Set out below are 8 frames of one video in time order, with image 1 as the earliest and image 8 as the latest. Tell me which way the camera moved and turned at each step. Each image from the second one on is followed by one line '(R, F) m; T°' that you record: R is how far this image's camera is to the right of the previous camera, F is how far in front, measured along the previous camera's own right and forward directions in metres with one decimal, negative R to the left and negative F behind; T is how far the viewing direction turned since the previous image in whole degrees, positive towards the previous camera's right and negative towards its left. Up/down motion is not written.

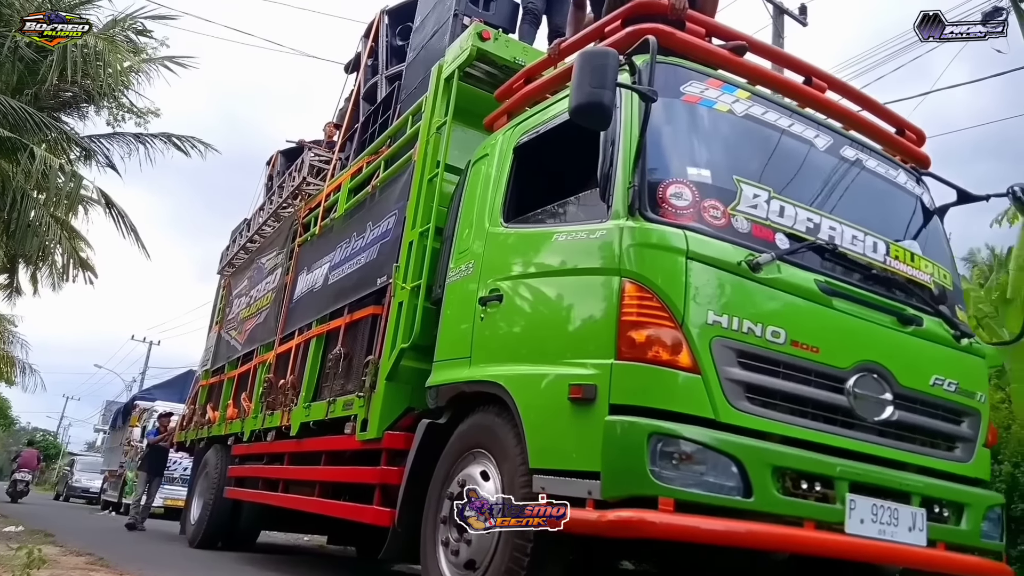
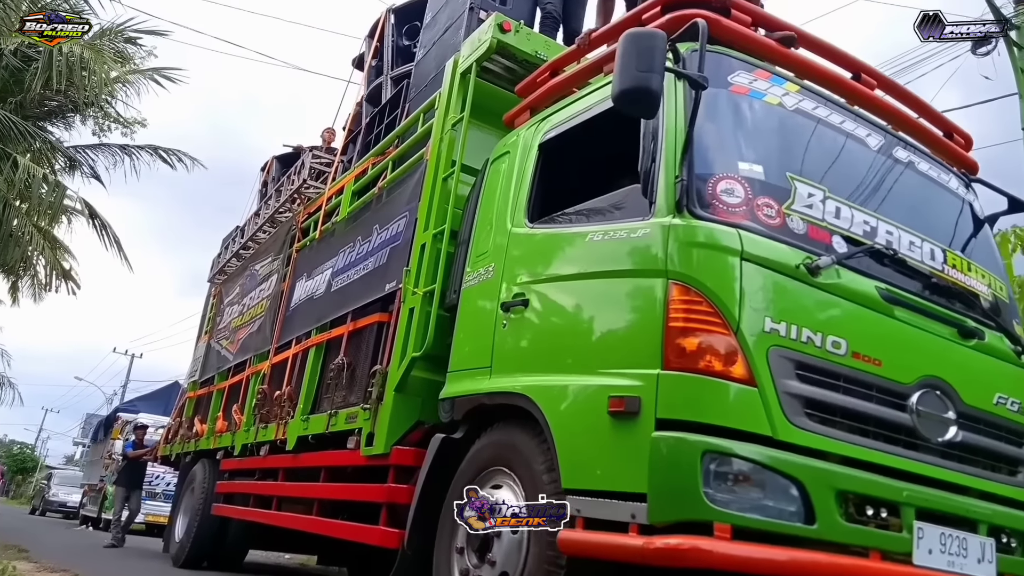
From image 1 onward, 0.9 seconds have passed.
(-0.2, +0.3) m; +1°
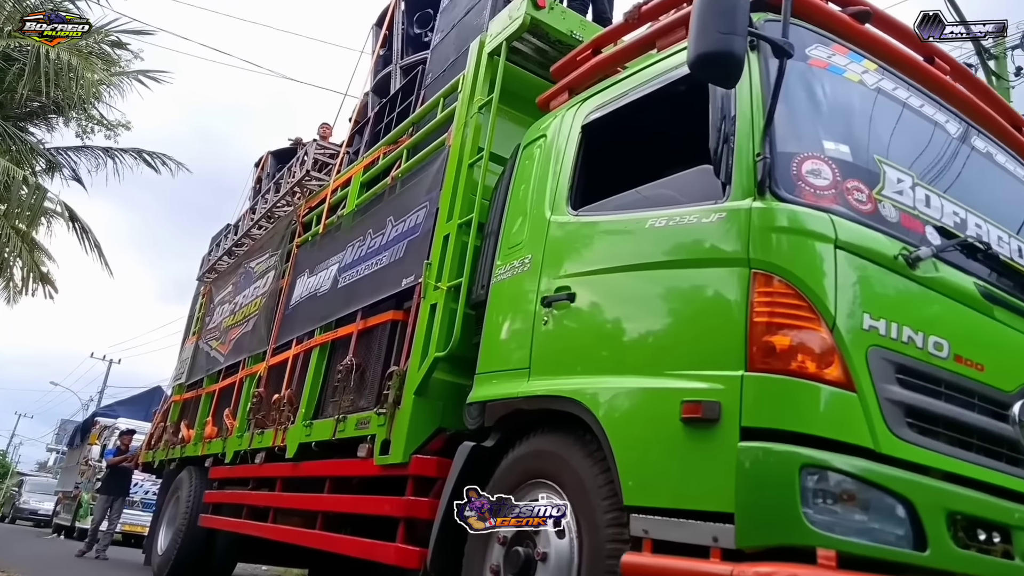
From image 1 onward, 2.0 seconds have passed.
(-0.2, +0.4) m; +1°
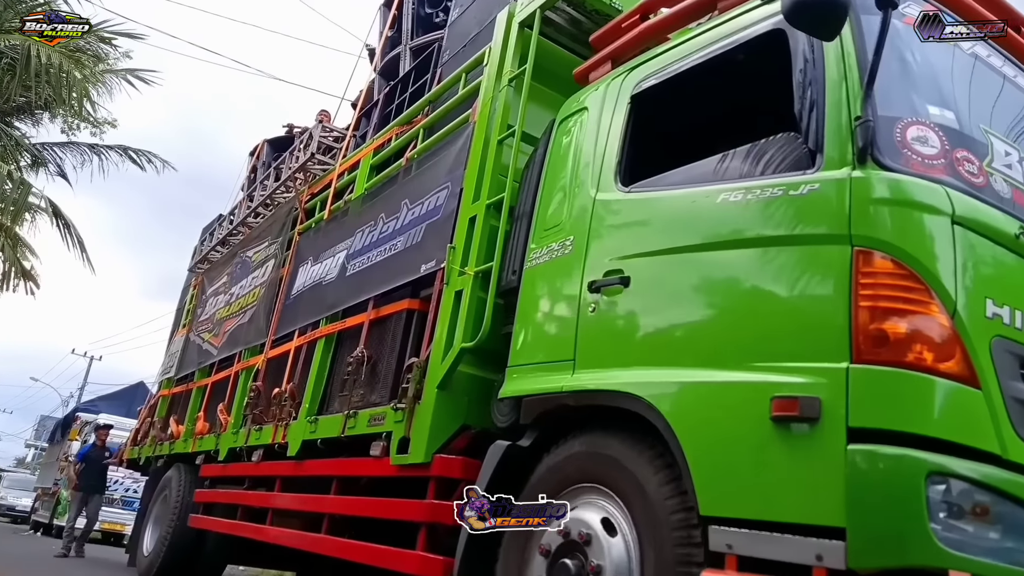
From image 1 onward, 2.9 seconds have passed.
(-0.2, +0.3) m; +1°
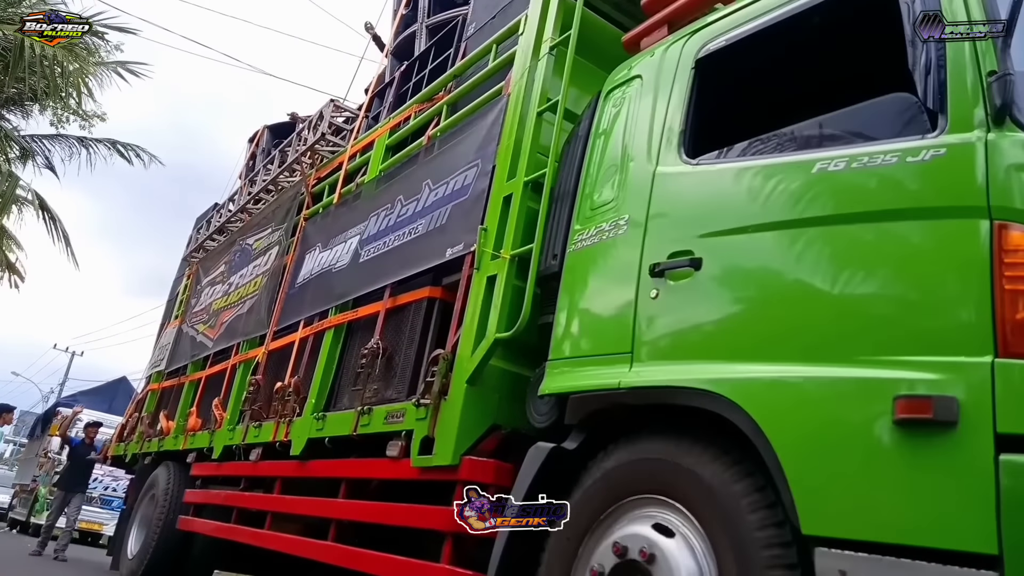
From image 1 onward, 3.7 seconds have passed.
(-0.2, +0.4) m; +1°
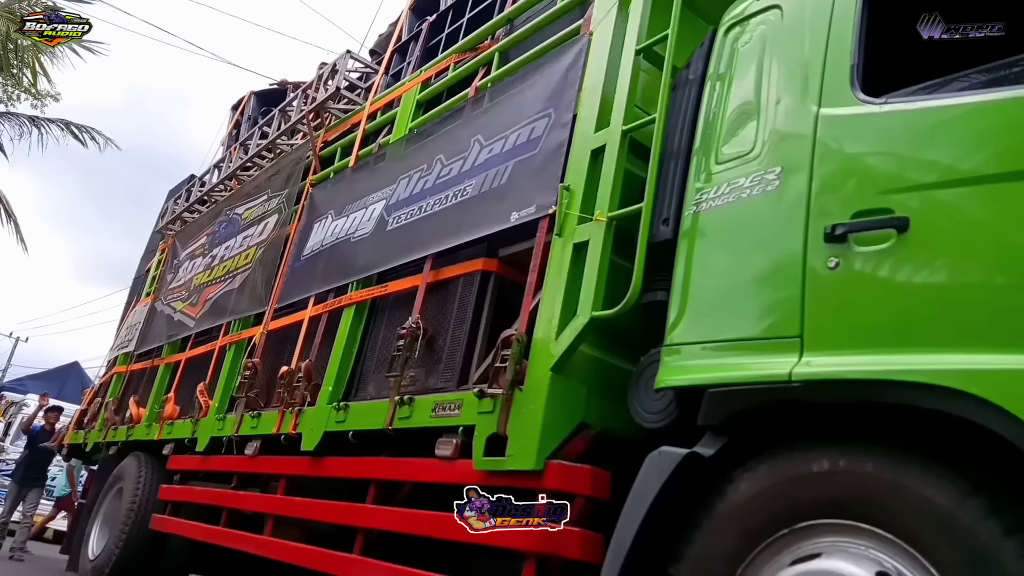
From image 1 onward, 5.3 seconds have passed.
(-0.5, +0.6) m; +3°
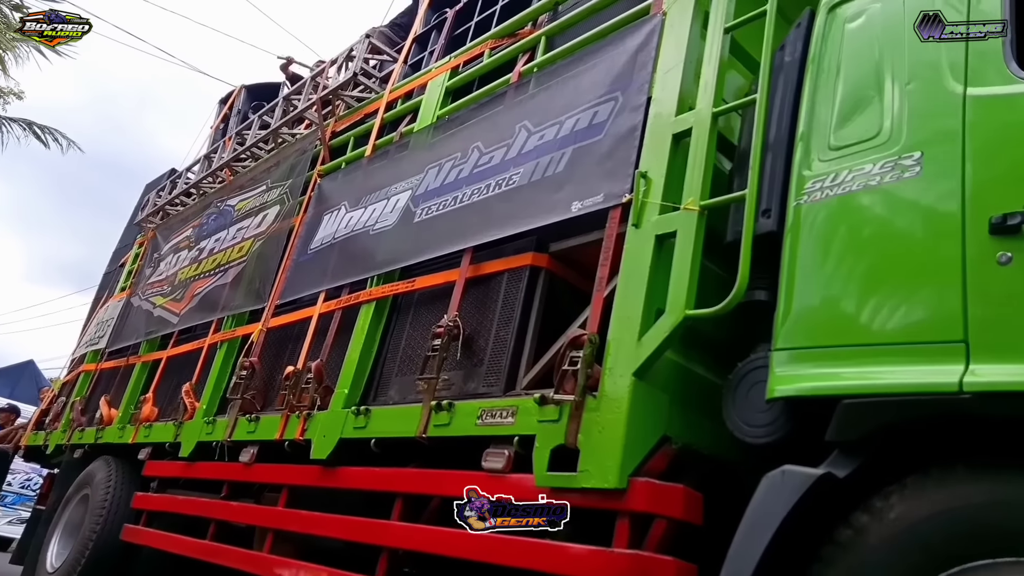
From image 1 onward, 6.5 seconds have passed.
(-0.3, +0.3) m; +3°
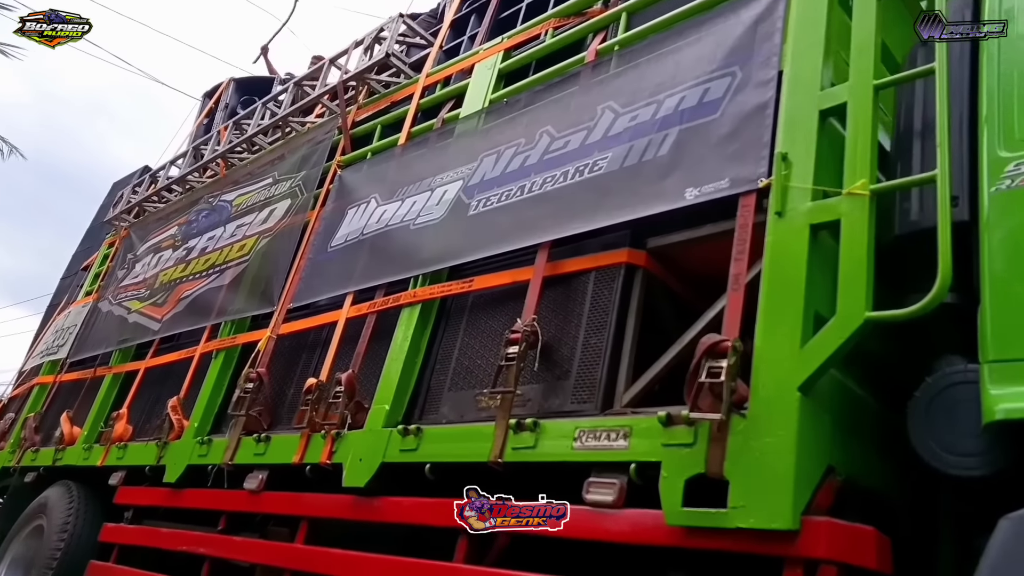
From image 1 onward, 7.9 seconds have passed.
(-0.5, +0.5) m; +4°
